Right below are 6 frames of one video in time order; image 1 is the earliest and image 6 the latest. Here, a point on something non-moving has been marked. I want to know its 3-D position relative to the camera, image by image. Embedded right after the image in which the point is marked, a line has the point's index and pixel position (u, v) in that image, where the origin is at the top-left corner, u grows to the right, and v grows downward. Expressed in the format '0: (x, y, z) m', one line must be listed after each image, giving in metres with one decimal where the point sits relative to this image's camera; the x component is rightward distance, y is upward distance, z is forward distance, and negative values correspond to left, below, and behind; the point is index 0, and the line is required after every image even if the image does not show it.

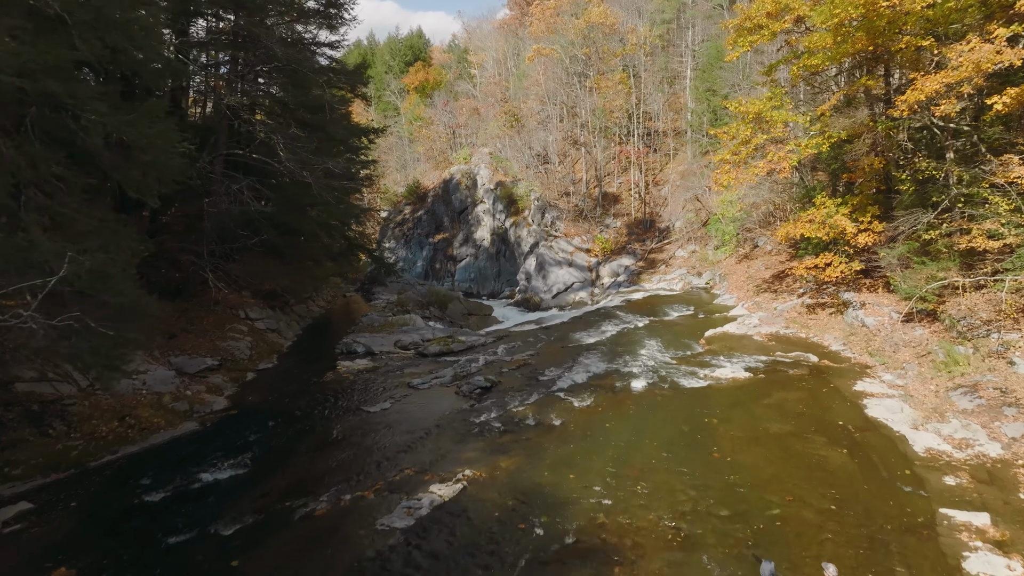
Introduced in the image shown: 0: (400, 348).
0: (-2.1, -1.1, +13.1) m
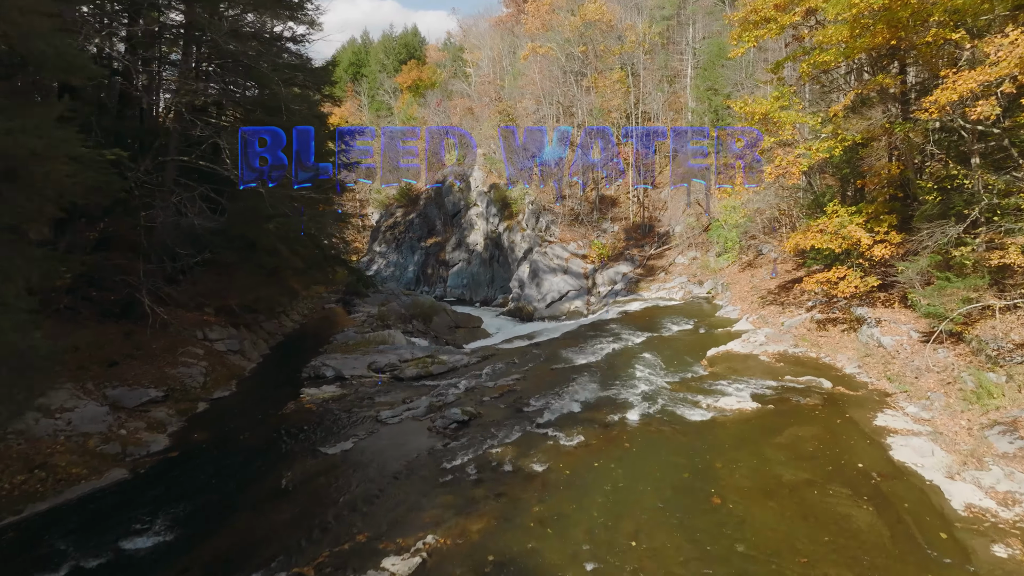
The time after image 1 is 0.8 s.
0: (-2.3, -1.4, +12.0) m
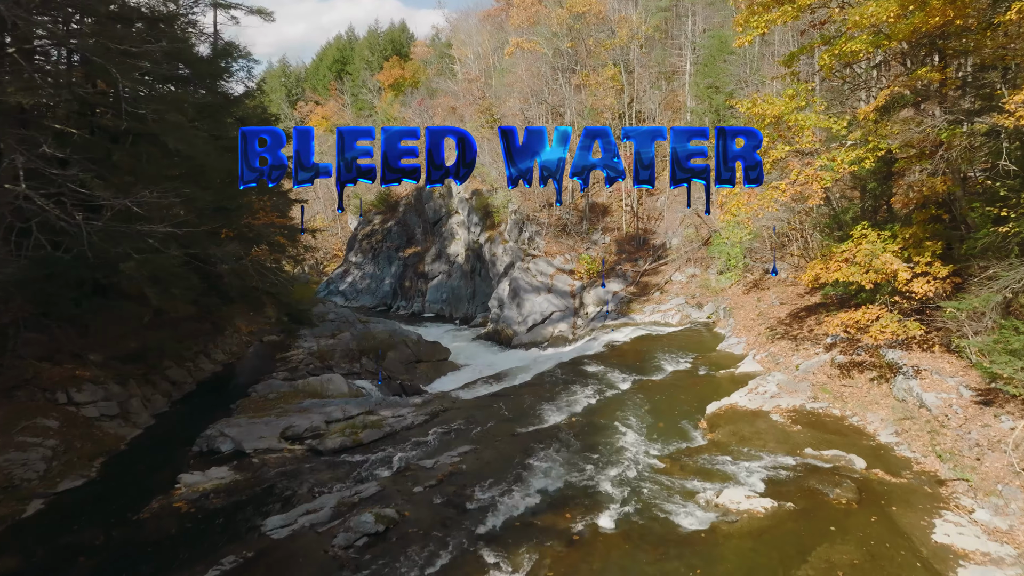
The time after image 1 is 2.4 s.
0: (-3.0, -2.1, +9.5) m
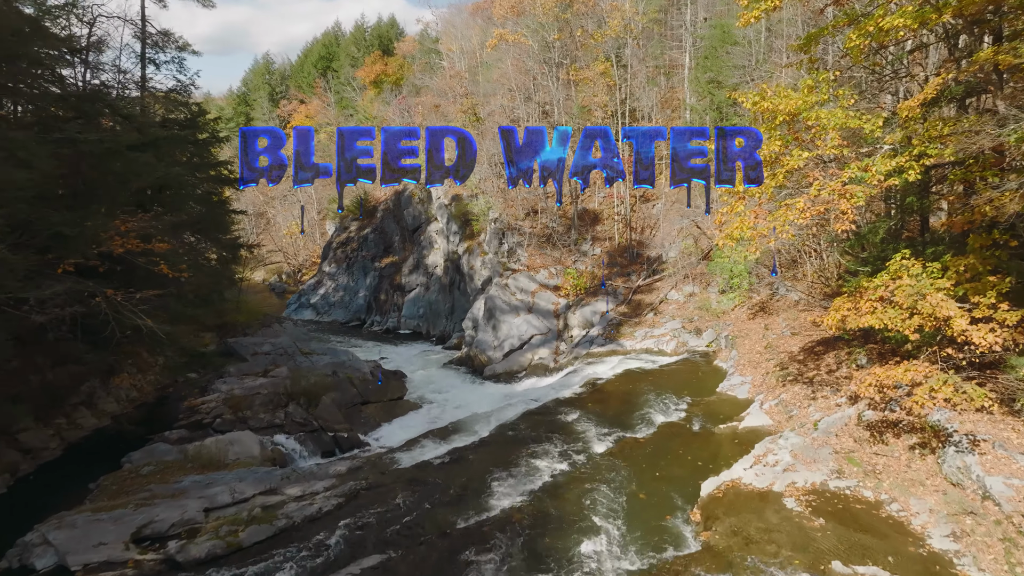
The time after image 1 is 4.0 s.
0: (-3.7, -2.6, +7.1) m
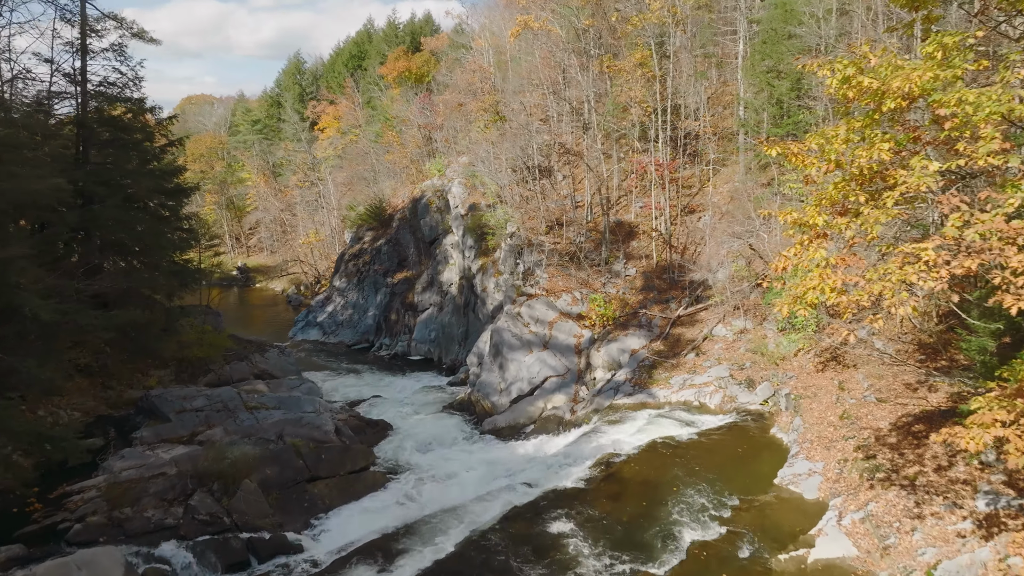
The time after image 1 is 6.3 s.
0: (-4.4, -3.2, +4.2) m
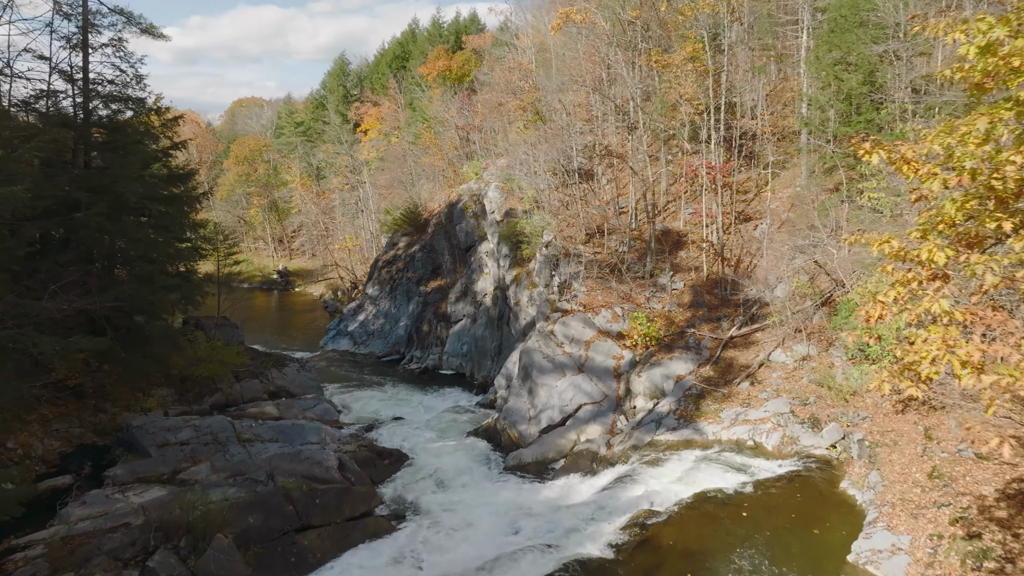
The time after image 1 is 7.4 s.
0: (-4.6, -3.5, +3.0) m
